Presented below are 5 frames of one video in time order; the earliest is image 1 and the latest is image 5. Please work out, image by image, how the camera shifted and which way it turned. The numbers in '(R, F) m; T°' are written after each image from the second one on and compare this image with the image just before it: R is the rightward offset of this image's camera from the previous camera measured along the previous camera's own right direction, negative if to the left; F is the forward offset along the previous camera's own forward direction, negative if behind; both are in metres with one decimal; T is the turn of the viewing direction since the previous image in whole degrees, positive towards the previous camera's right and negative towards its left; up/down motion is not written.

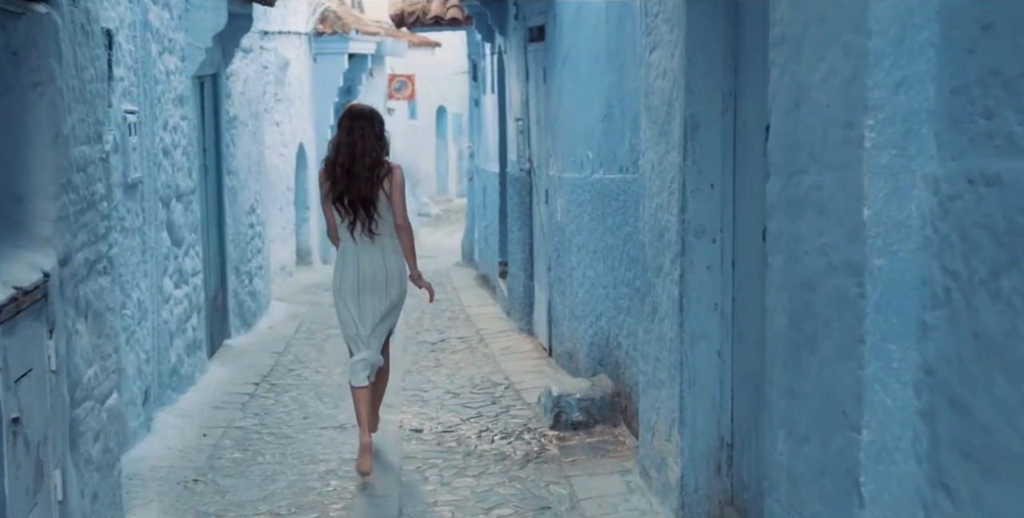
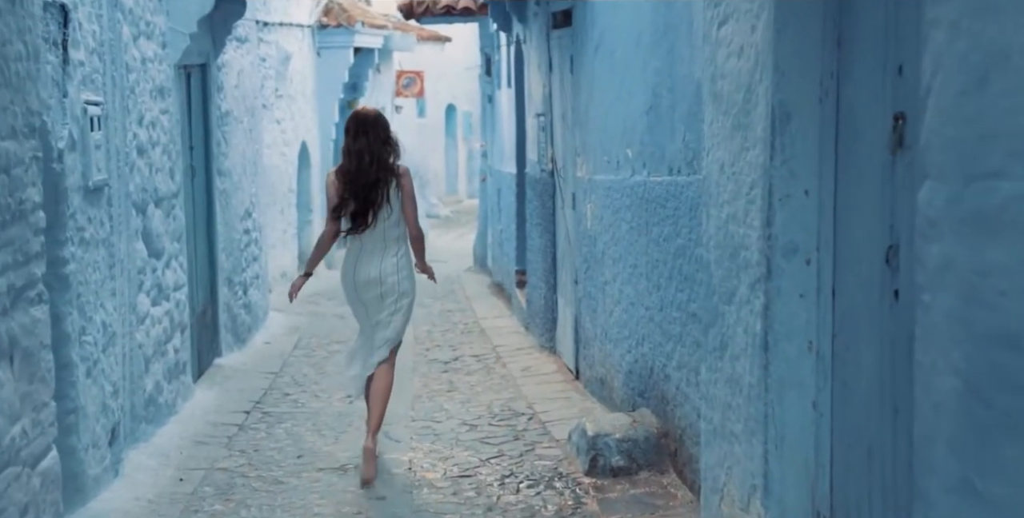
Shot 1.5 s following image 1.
(-0.1, +1.1) m; 0°
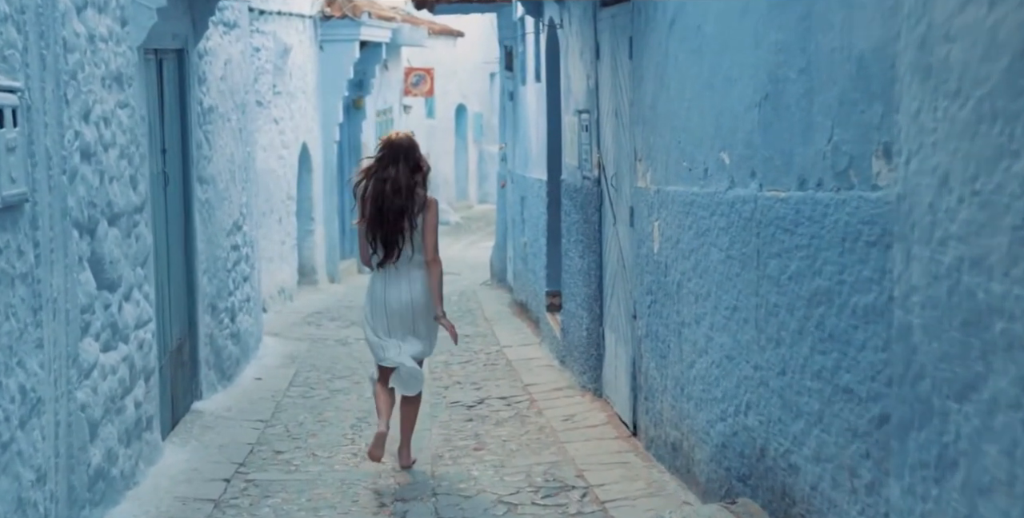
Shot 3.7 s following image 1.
(-0.2, +1.6) m; 0°
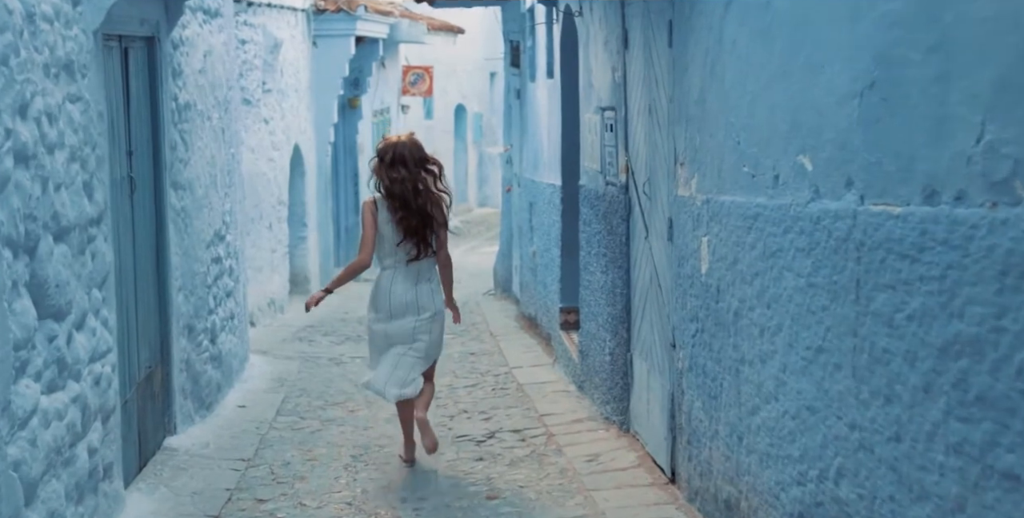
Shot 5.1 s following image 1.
(-0.1, +1.0) m; 0°
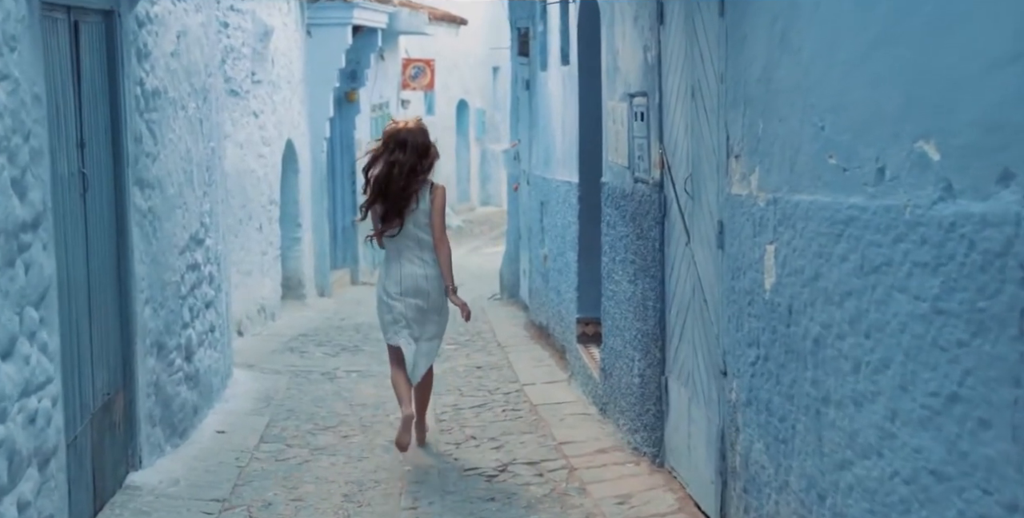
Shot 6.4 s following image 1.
(-0.1, +1.0) m; 0°
